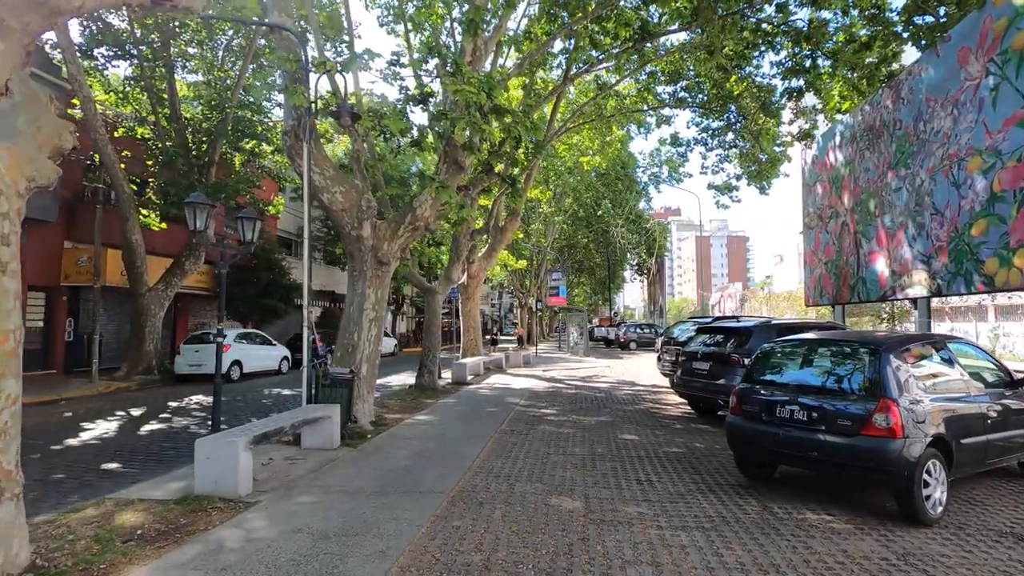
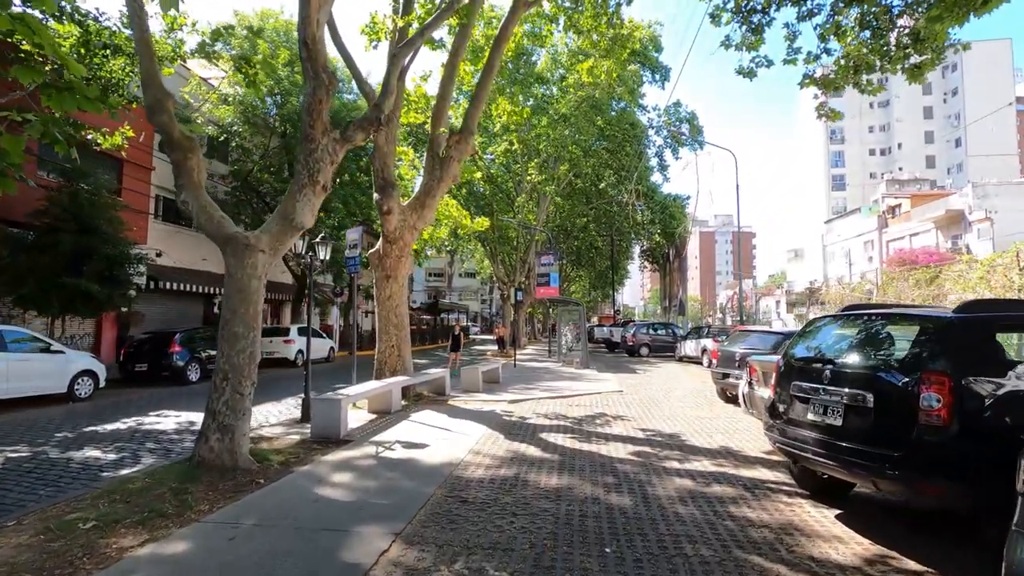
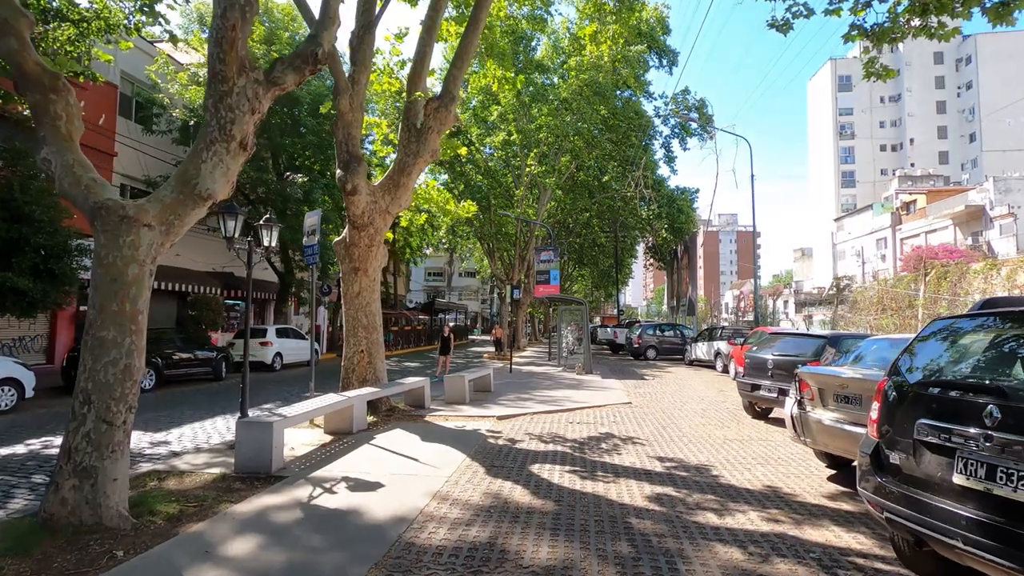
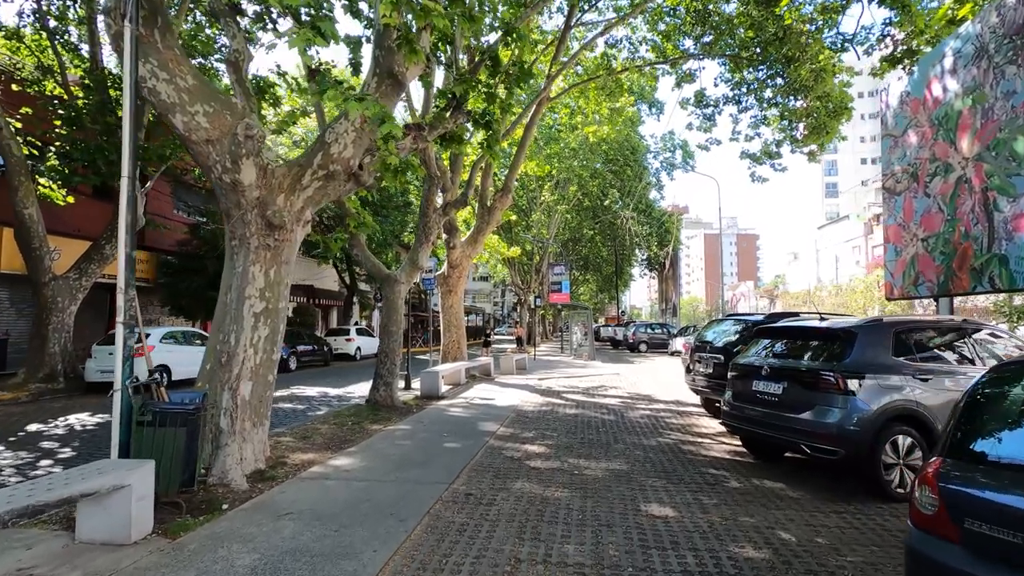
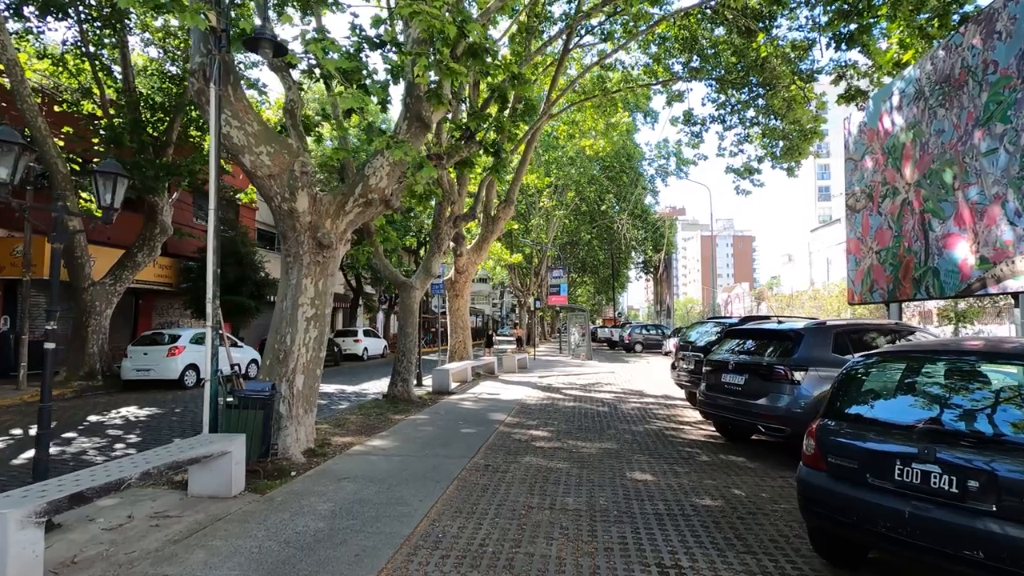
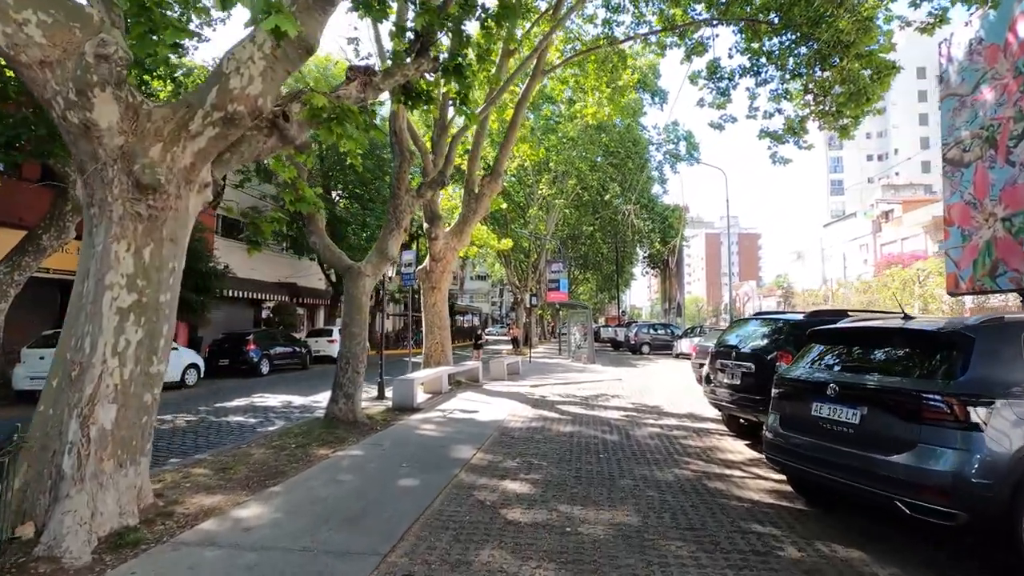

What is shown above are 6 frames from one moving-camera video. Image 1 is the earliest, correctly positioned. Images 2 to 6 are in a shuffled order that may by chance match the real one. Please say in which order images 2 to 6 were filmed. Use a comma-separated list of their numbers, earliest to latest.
5, 4, 6, 2, 3
